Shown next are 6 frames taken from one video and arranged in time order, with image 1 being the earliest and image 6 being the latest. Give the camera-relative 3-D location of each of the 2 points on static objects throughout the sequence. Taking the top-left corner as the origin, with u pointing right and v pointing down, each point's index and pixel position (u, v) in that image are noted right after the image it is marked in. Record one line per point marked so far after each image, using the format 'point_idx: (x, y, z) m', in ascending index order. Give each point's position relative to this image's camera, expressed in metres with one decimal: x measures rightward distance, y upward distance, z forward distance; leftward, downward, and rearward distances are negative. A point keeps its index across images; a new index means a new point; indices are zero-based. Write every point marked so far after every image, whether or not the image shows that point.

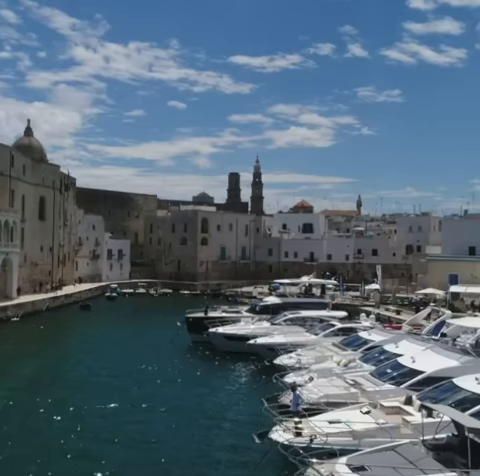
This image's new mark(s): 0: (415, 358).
0: (+4.0, -2.8, +16.2) m
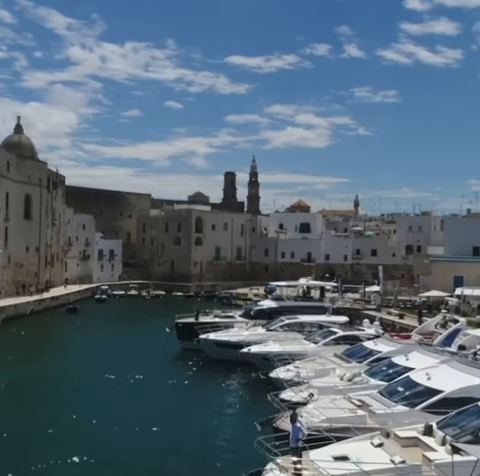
0: (+3.8, -2.7, +14.1) m
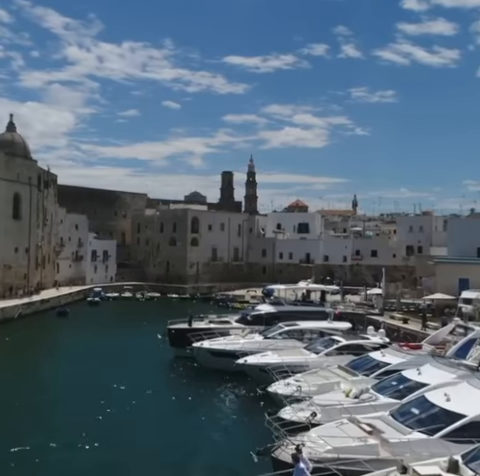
0: (+3.7, -2.8, +12.5) m
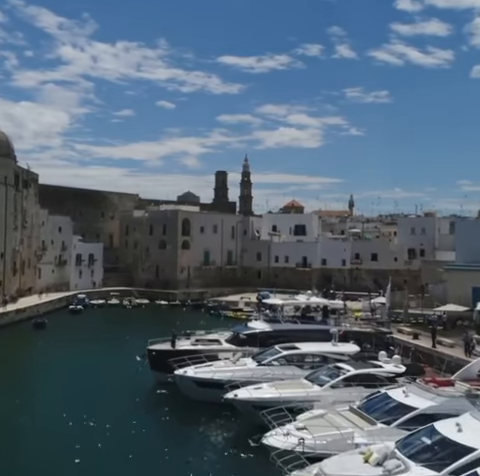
0: (+3.5, -3.0, +9.0) m
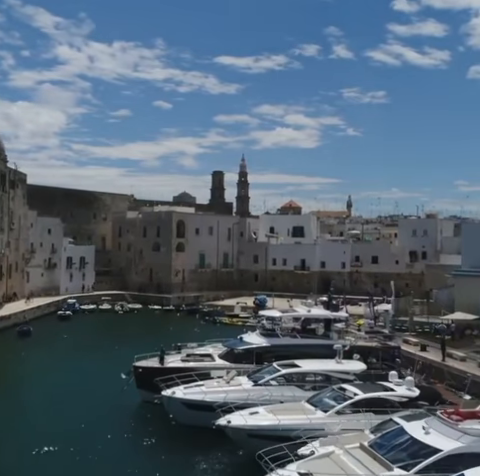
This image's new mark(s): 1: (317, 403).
0: (+3.4, -3.2, +7.0) m
1: (+1.9, -3.9, +17.0) m
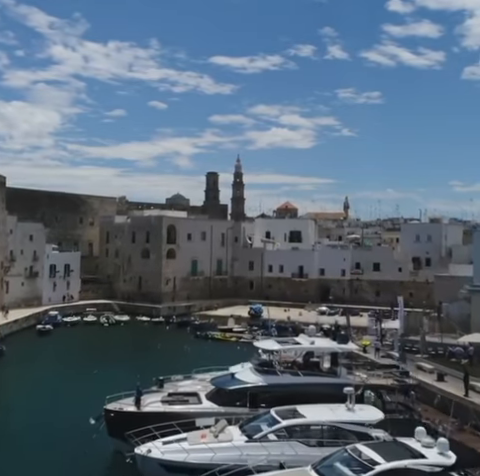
0: (+3.3, -3.7, +3.6) m
1: (+1.7, -4.4, +13.6) m
